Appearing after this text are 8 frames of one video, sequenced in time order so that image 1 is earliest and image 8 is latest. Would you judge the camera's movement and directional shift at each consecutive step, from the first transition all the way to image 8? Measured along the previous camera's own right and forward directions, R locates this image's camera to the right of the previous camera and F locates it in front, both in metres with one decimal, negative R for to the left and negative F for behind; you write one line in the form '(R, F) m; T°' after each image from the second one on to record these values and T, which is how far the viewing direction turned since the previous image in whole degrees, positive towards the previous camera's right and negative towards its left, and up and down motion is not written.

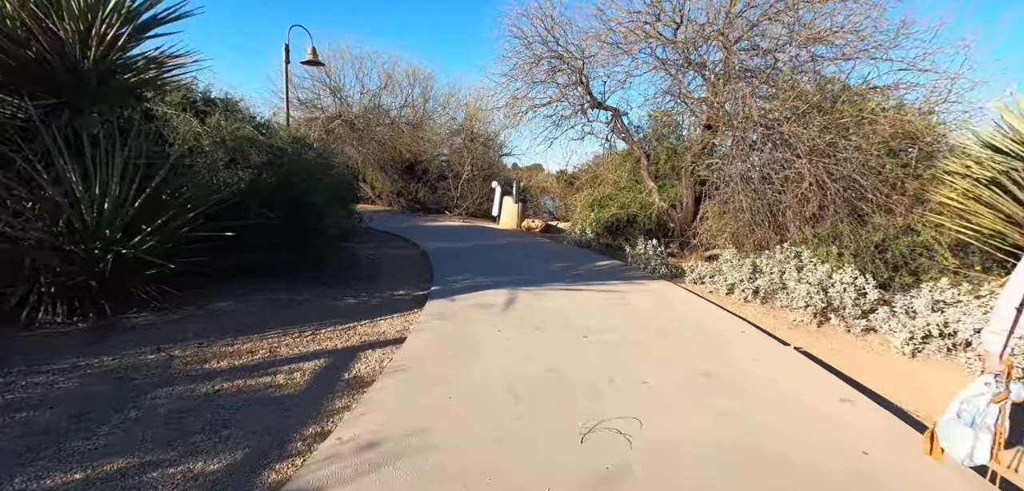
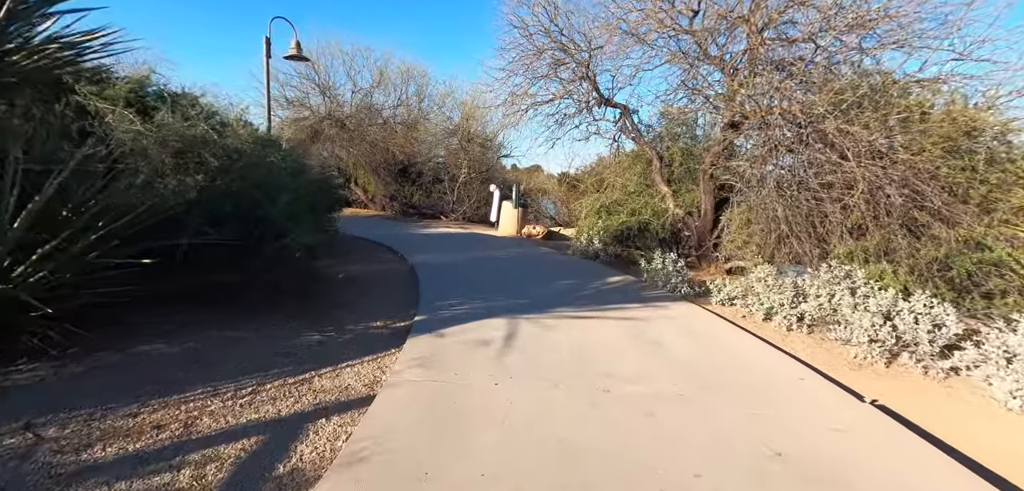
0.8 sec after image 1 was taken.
(0.0, +1.0) m; 0°
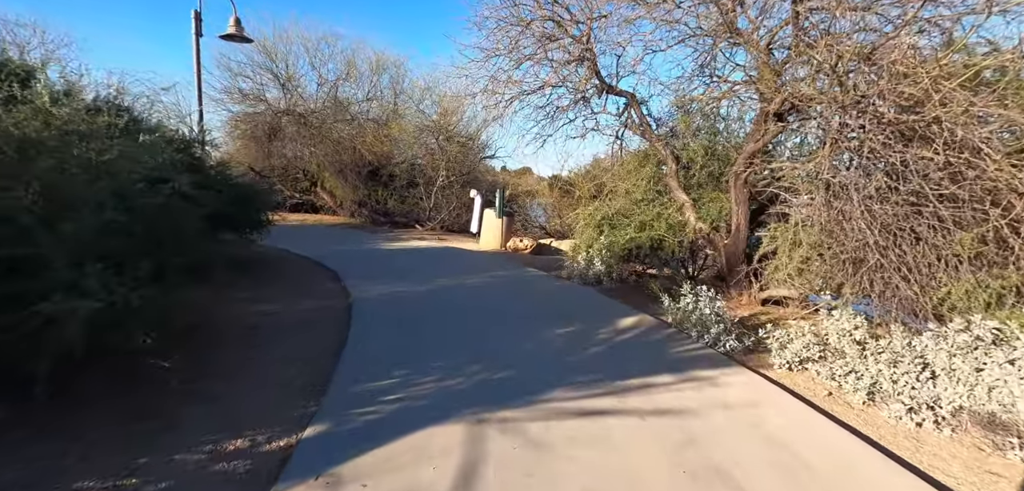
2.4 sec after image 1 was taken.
(+0.2, +2.1) m; +1°
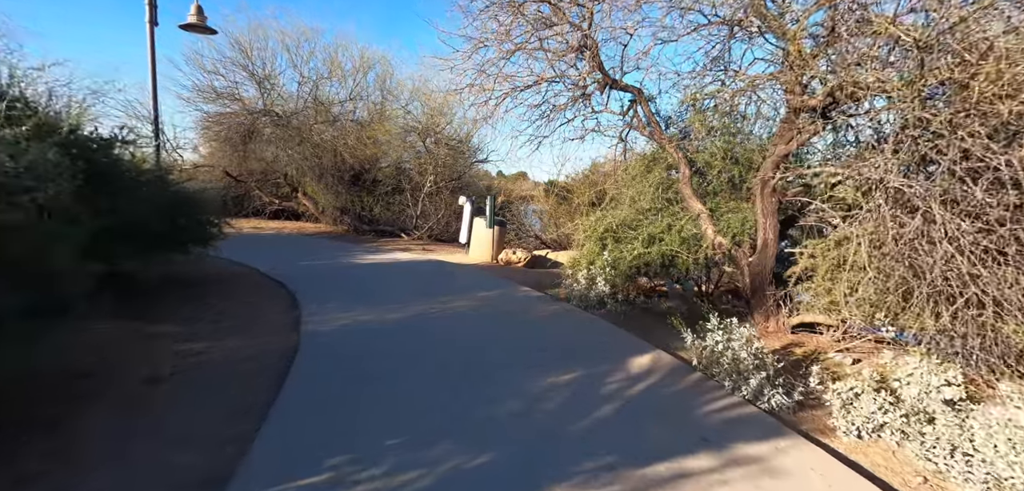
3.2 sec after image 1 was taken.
(+0.1, +1.1) m; 0°
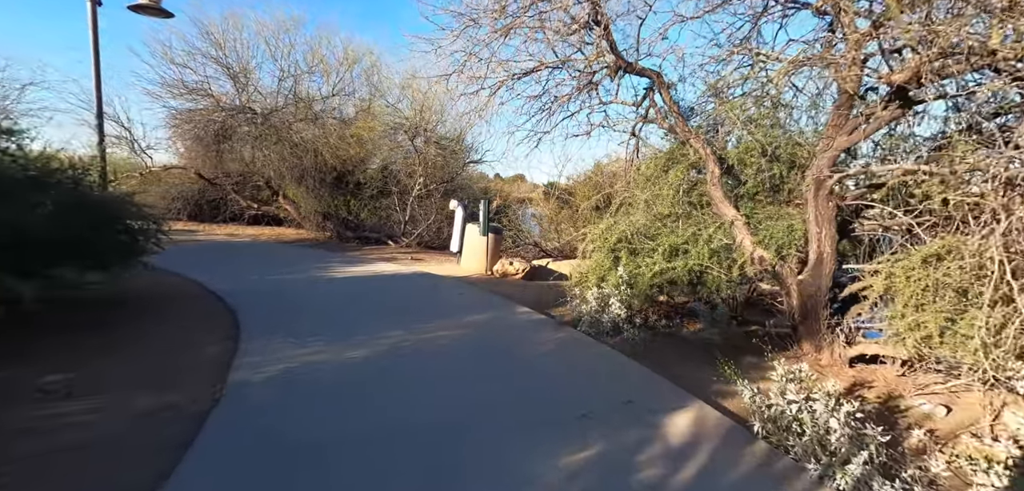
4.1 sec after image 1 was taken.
(0.0, +1.2) m; 0°
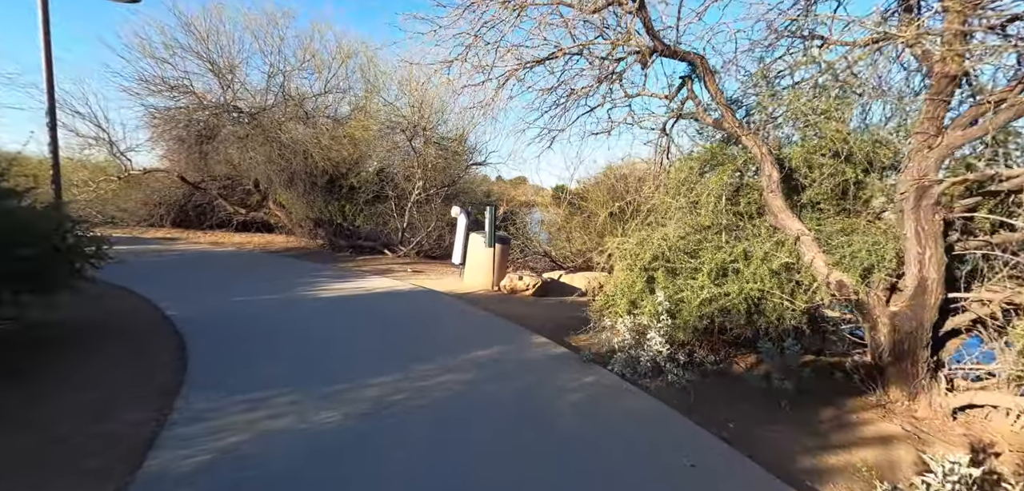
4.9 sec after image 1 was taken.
(-0.1, +1.1) m; 0°
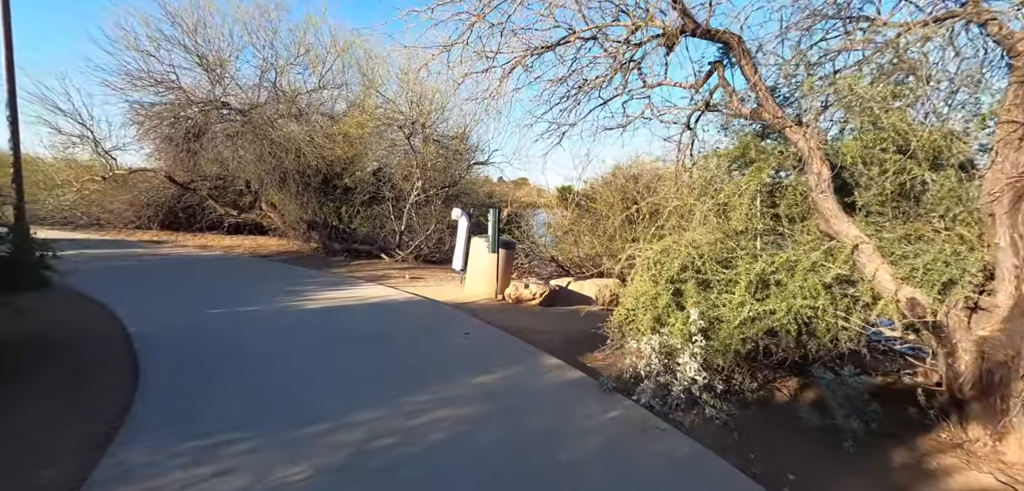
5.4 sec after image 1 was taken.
(-0.1, +0.7) m; 0°
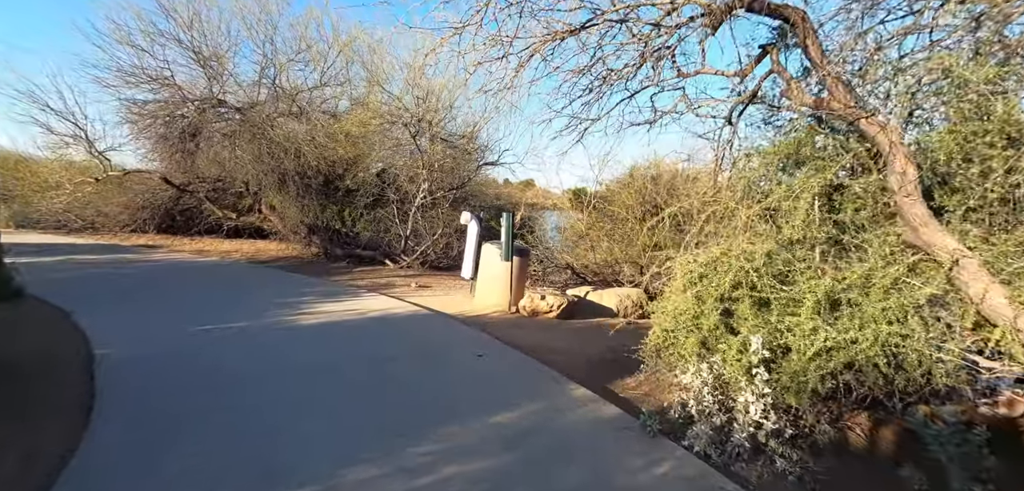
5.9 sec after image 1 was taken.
(-0.1, +0.7) m; -1°
